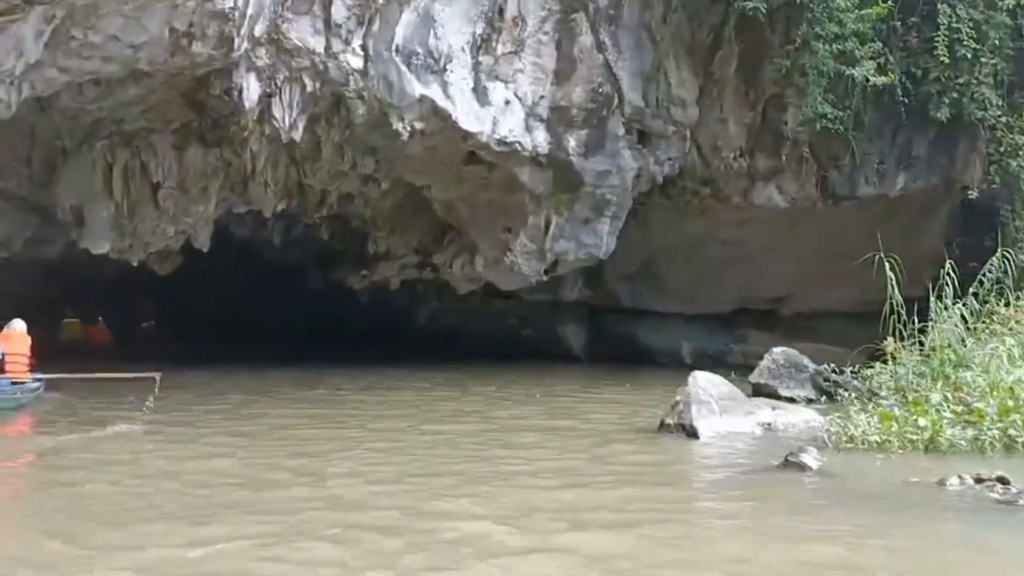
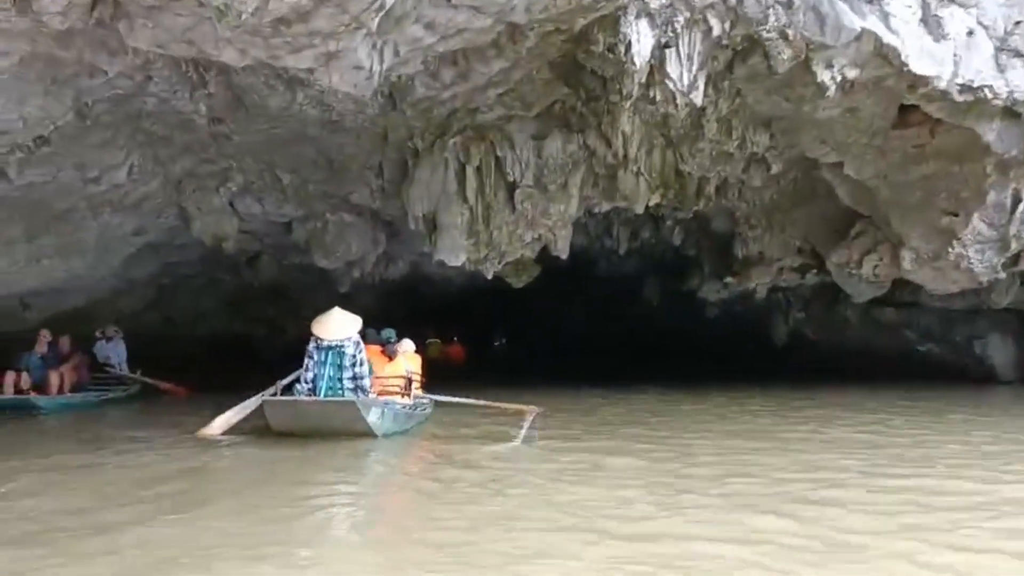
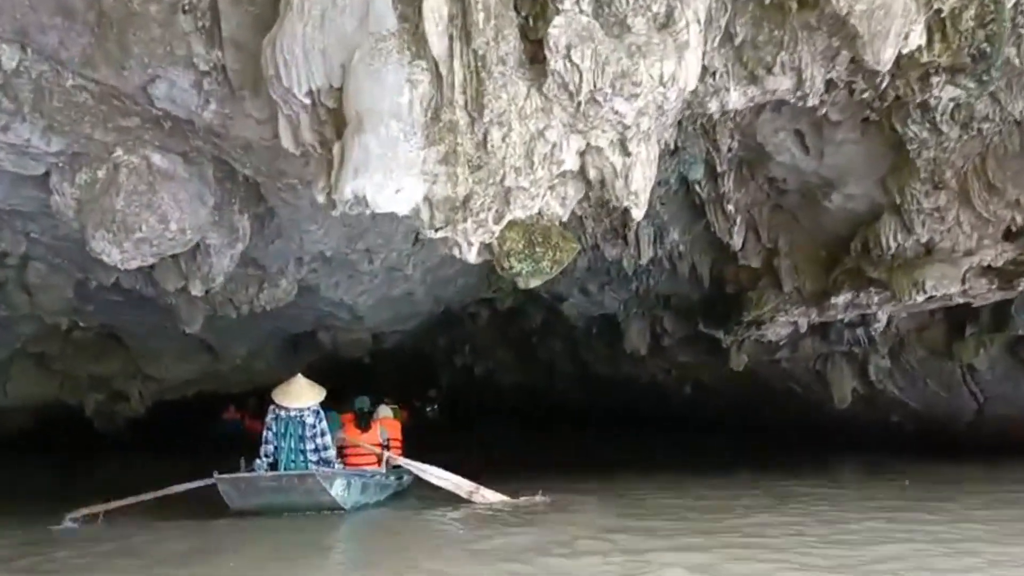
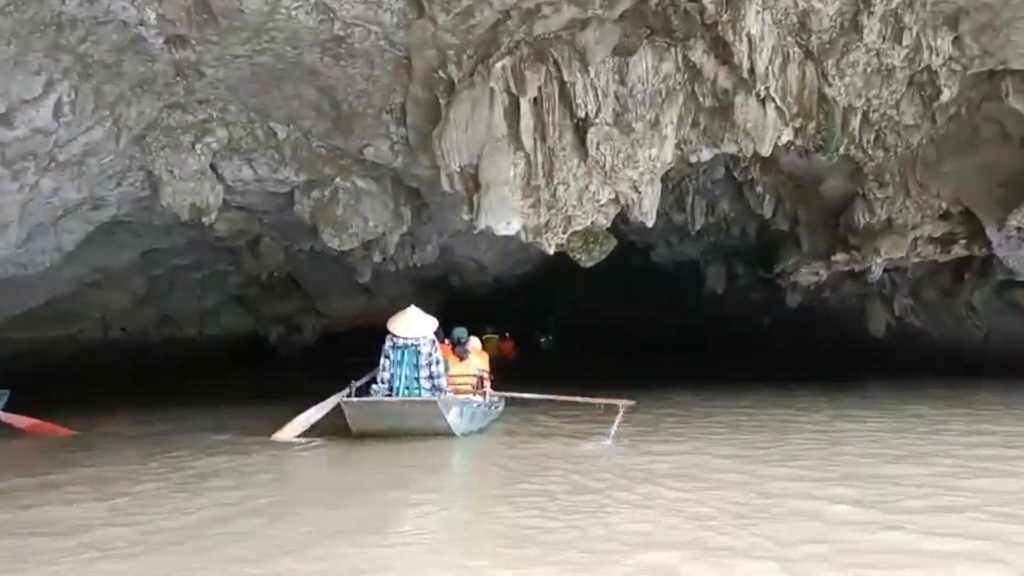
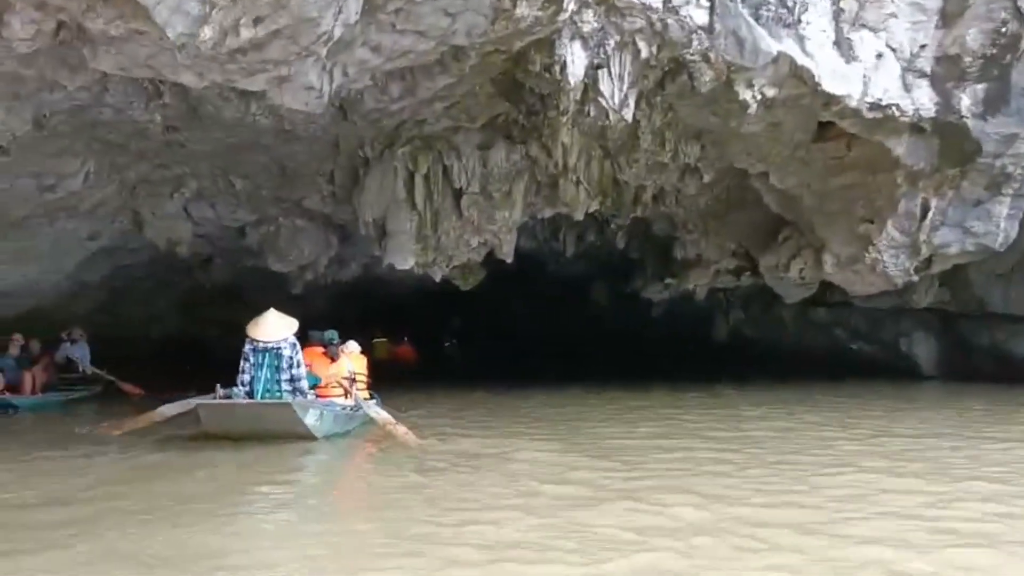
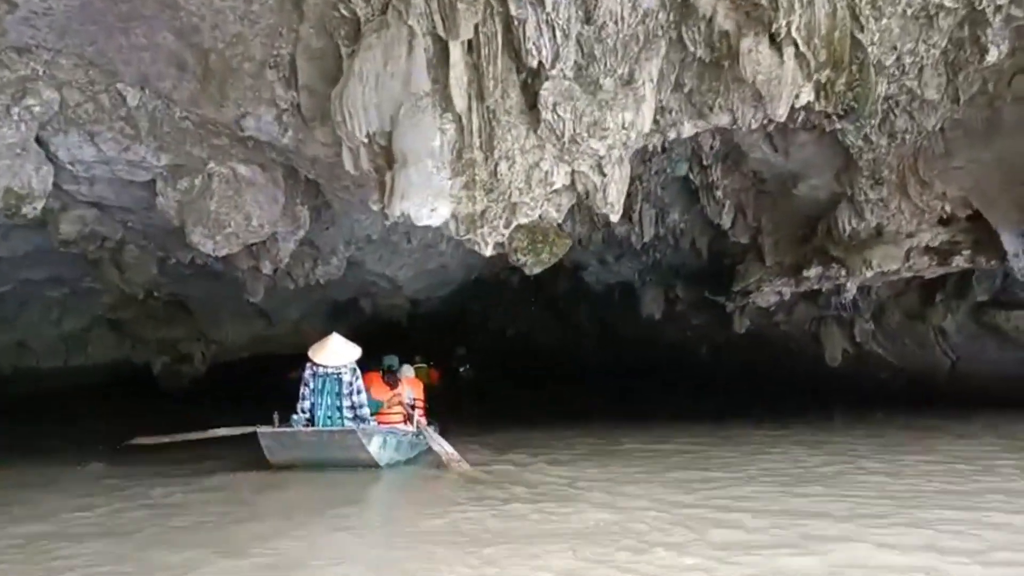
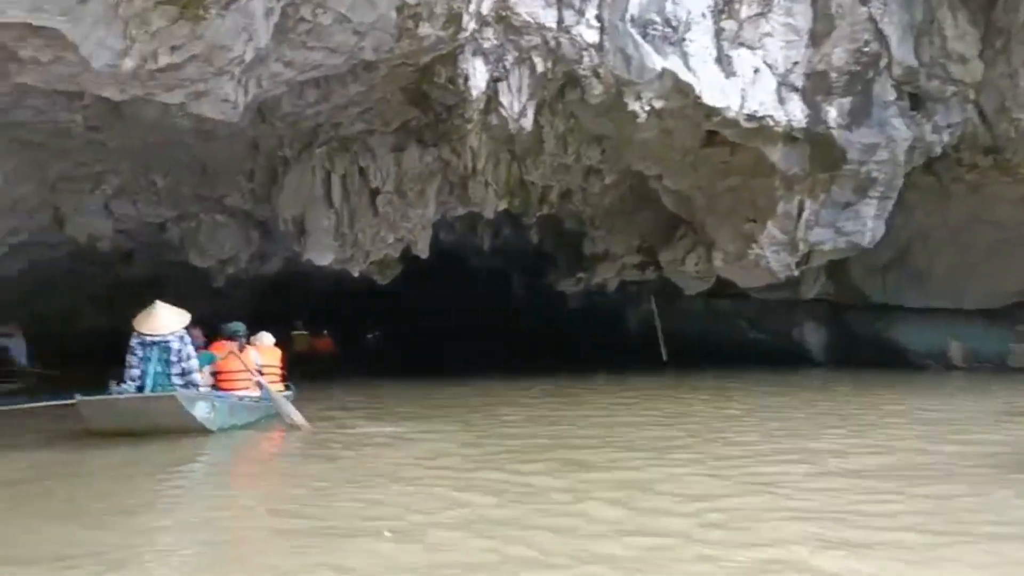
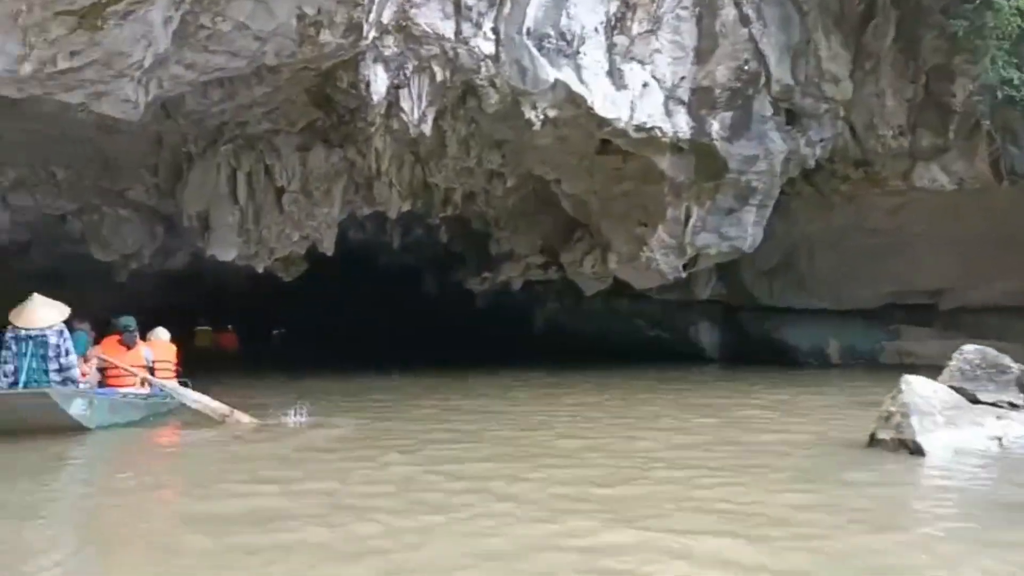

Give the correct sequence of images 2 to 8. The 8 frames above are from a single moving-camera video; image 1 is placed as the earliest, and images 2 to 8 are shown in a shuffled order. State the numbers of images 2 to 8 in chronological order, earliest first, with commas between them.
8, 7, 5, 2, 4, 6, 3
